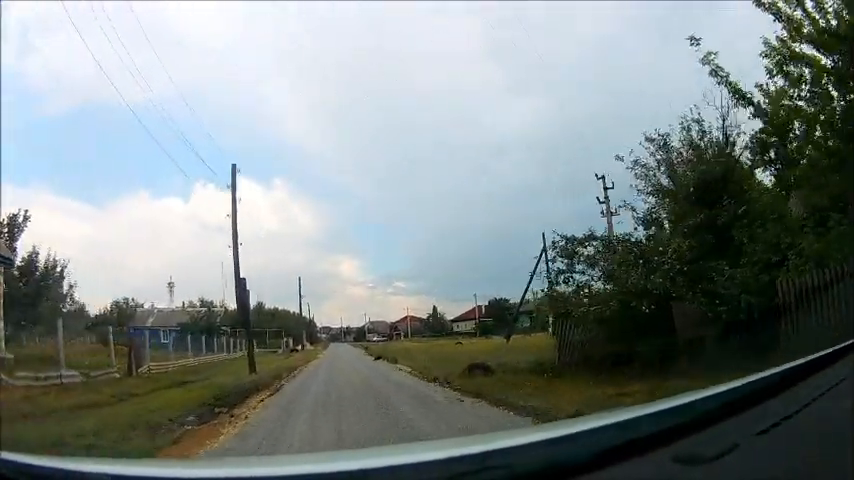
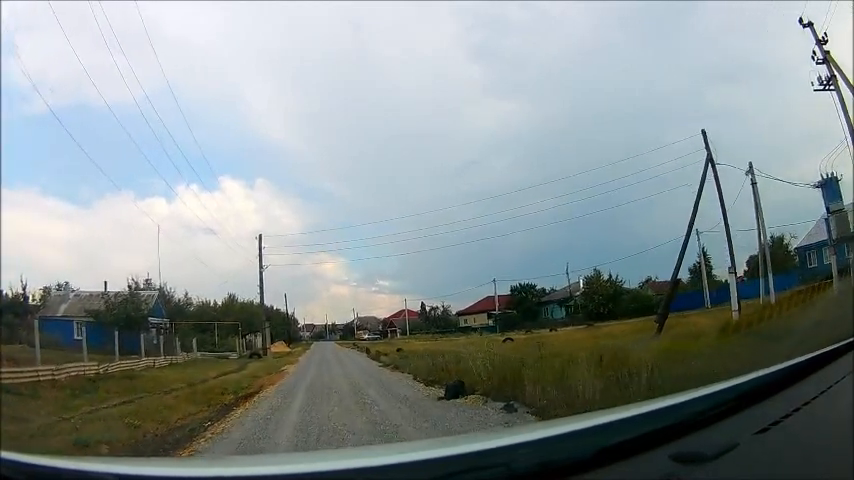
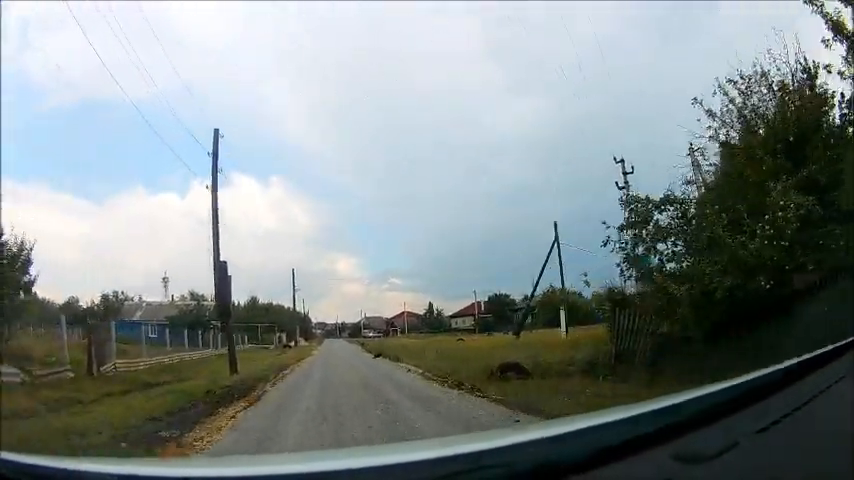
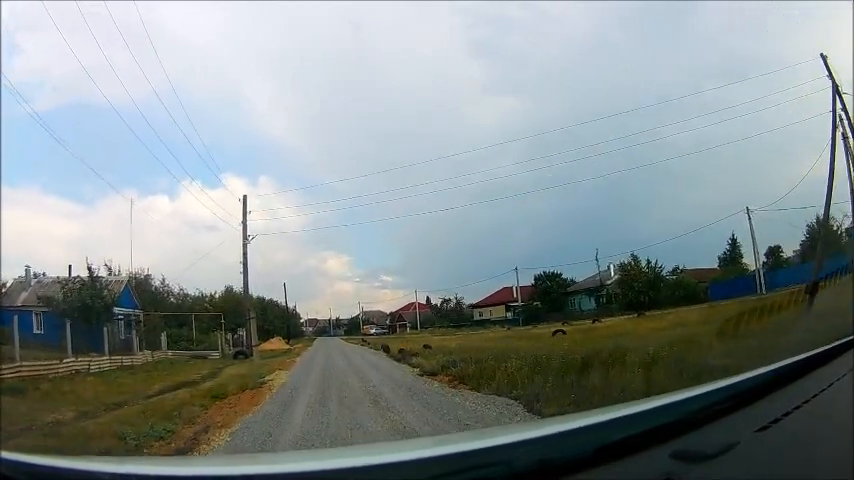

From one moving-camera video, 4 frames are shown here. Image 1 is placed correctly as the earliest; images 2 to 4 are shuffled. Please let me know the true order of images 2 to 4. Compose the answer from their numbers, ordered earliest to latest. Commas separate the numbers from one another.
3, 2, 4
